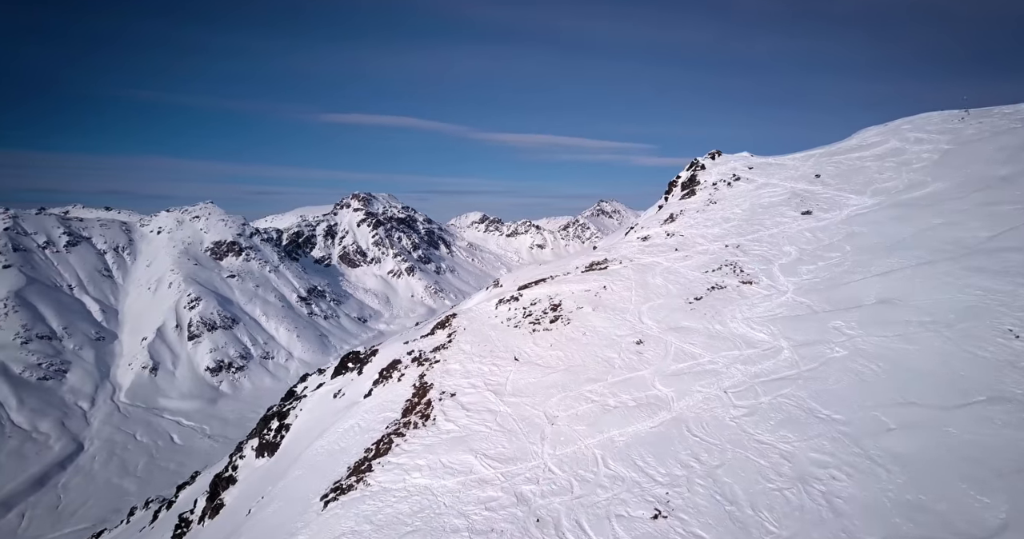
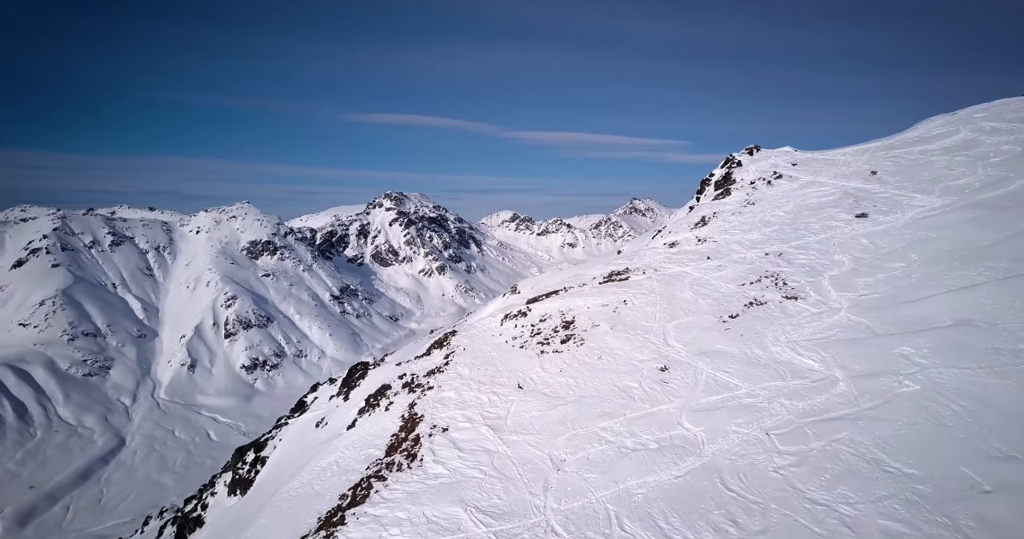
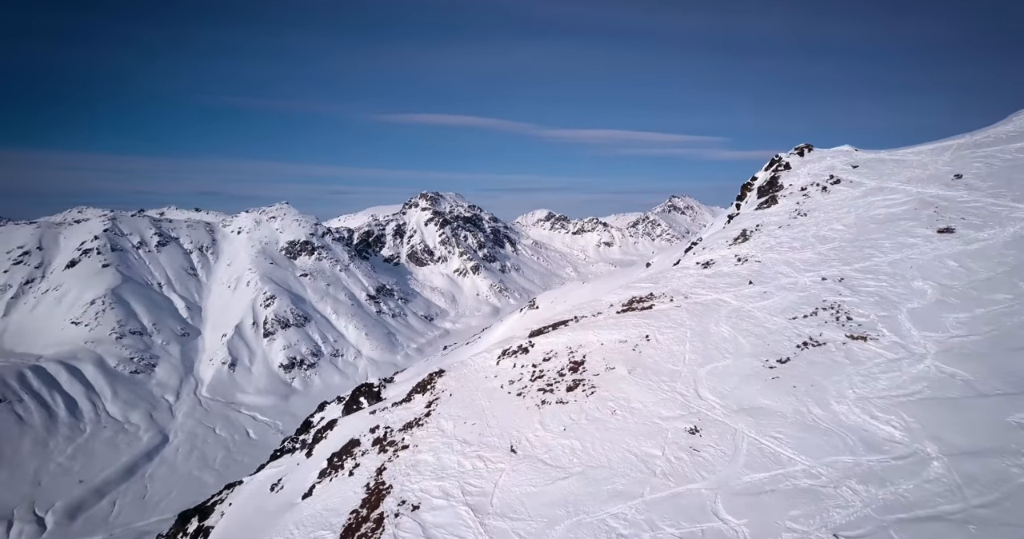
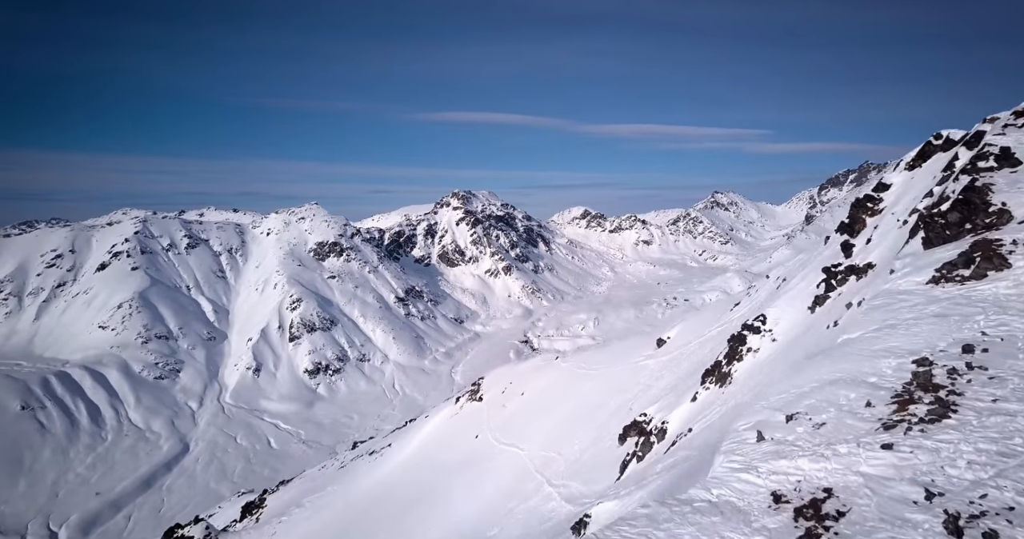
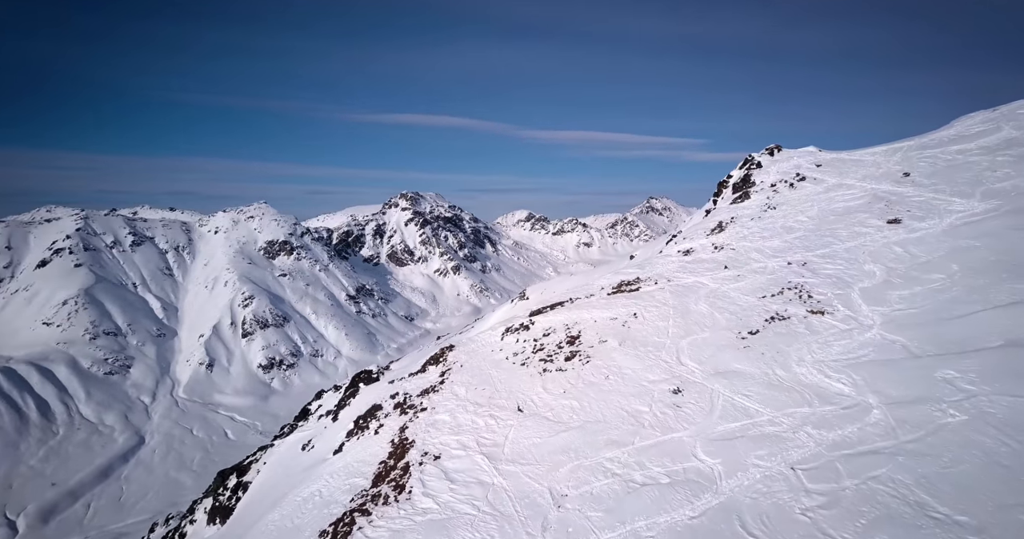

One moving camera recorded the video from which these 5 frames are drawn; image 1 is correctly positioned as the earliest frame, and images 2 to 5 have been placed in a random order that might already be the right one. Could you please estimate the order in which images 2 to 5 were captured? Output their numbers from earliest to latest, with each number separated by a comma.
2, 5, 3, 4
